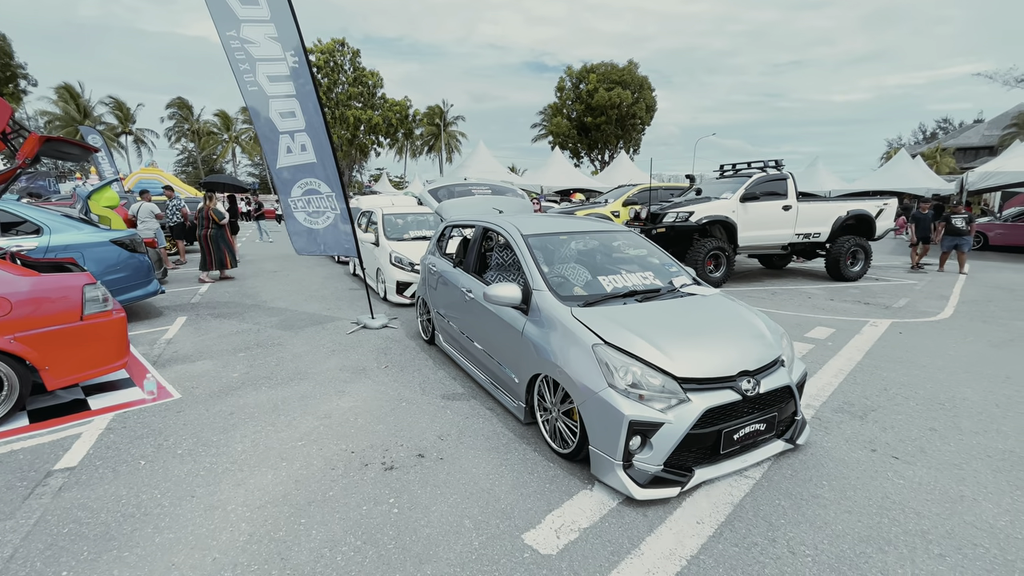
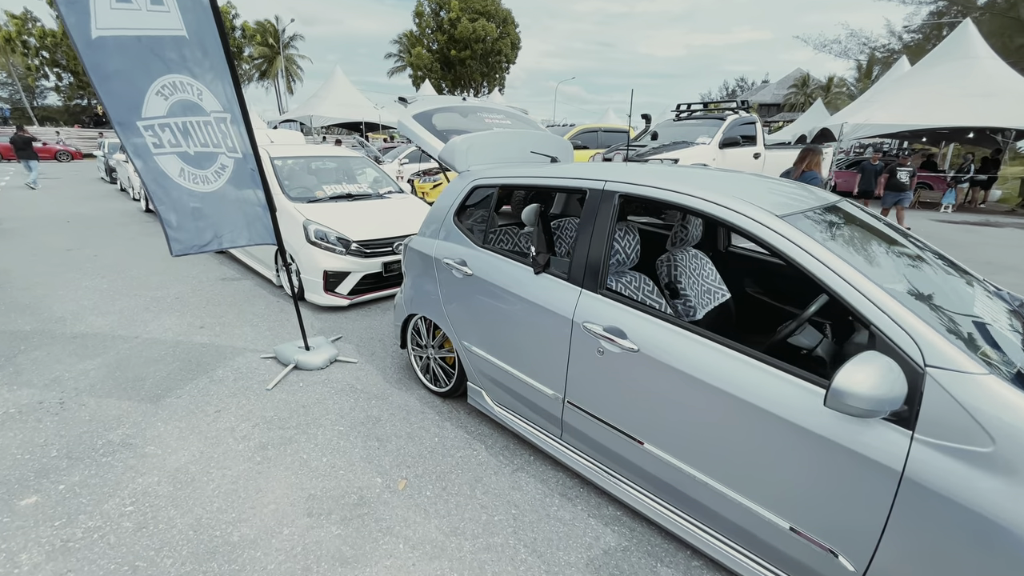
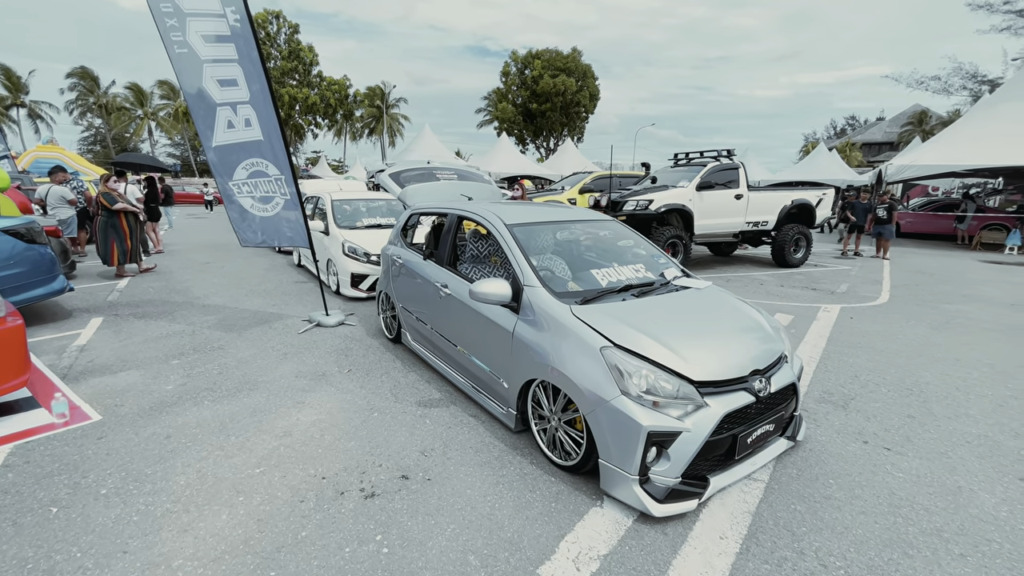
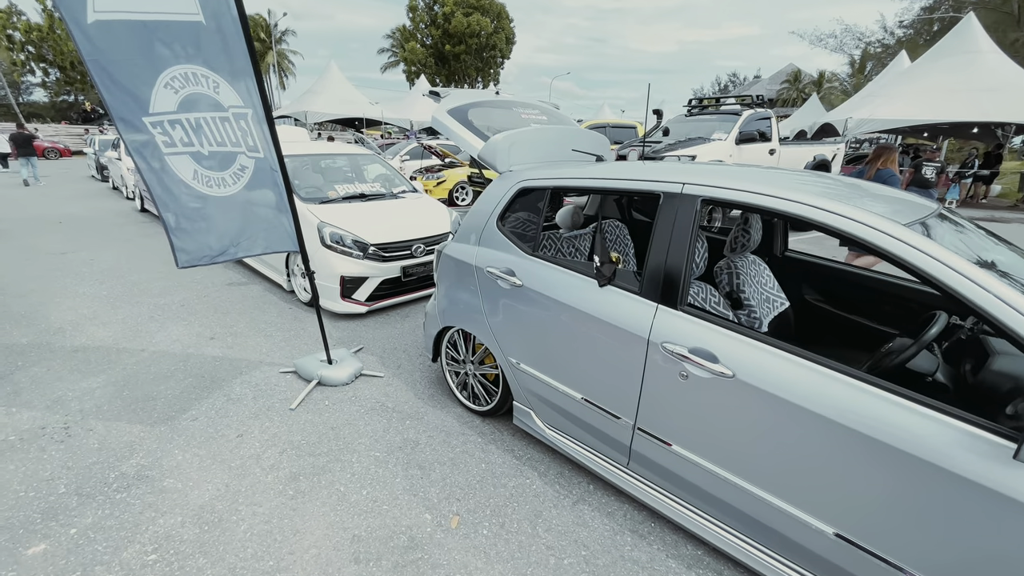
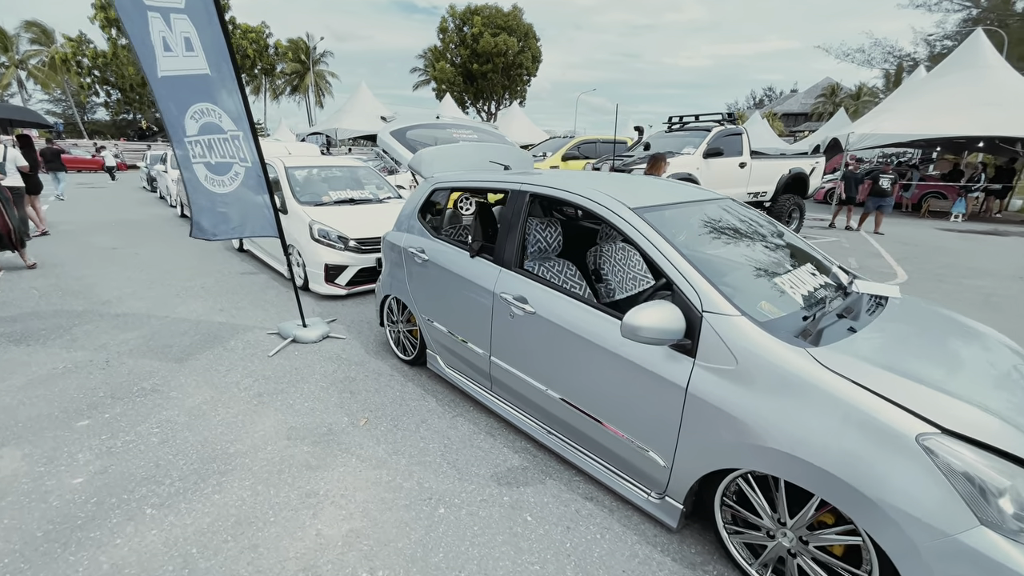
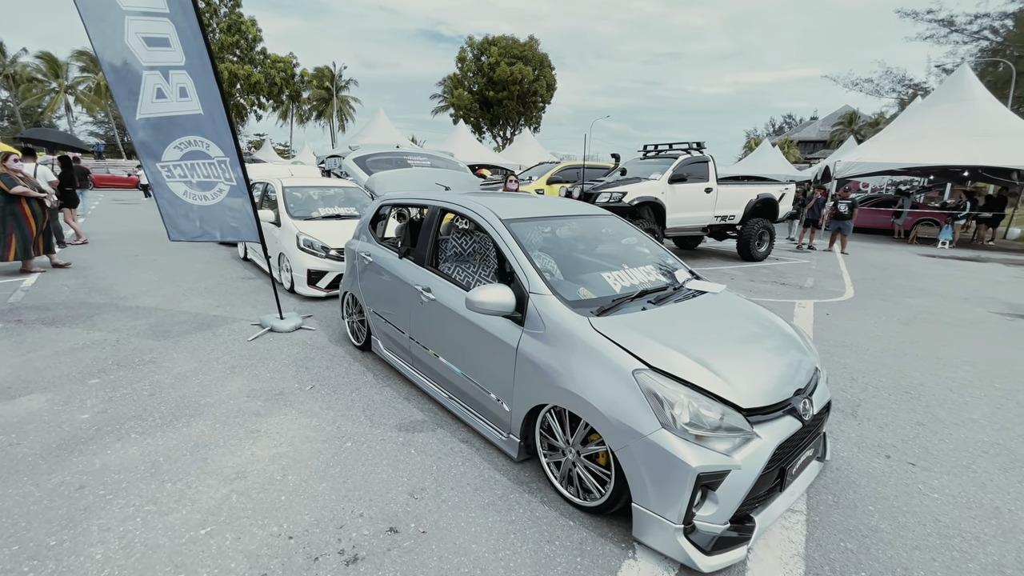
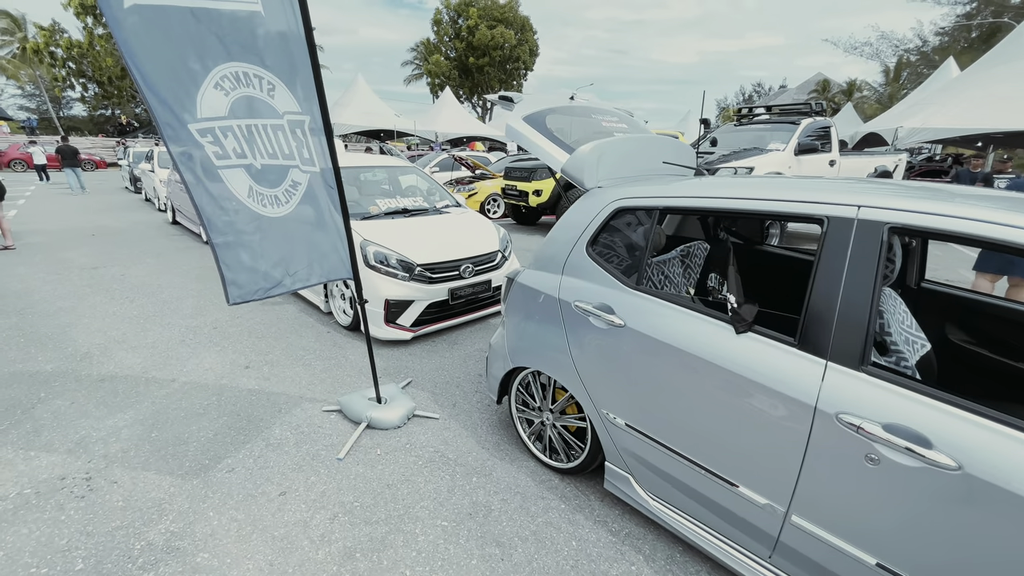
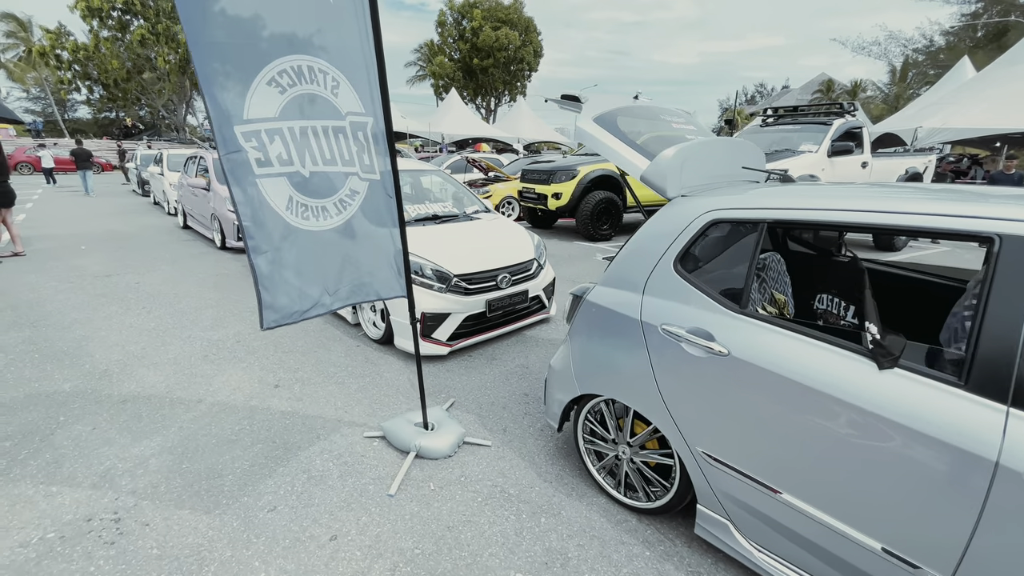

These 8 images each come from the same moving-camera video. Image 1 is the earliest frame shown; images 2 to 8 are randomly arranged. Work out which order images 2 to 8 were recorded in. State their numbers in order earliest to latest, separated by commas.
3, 6, 5, 2, 4, 7, 8
